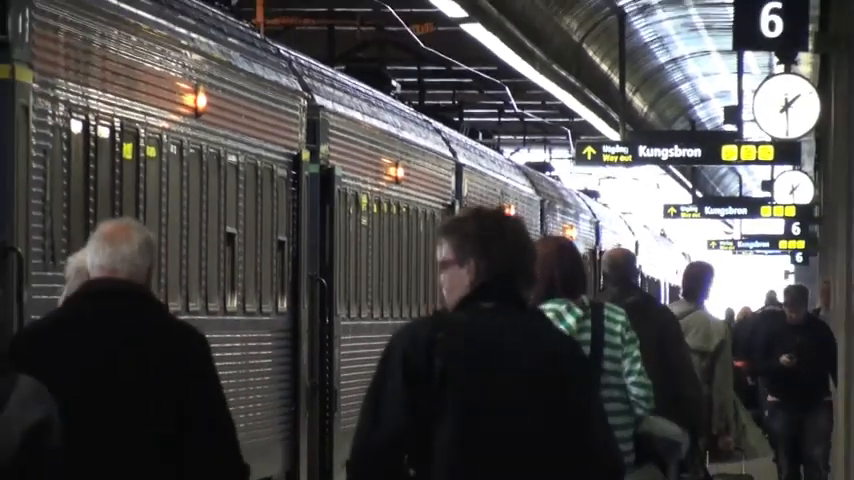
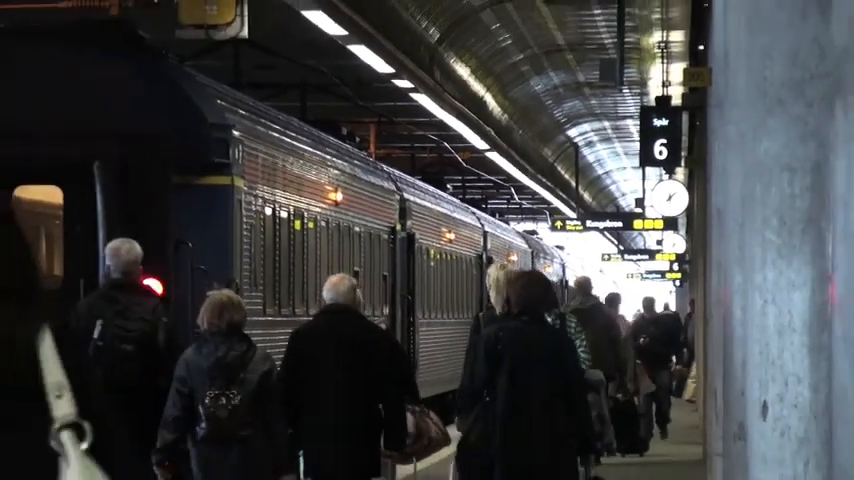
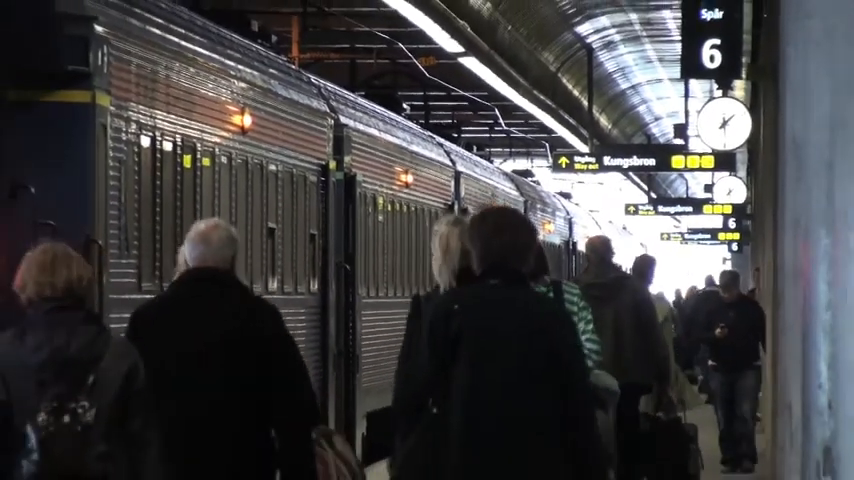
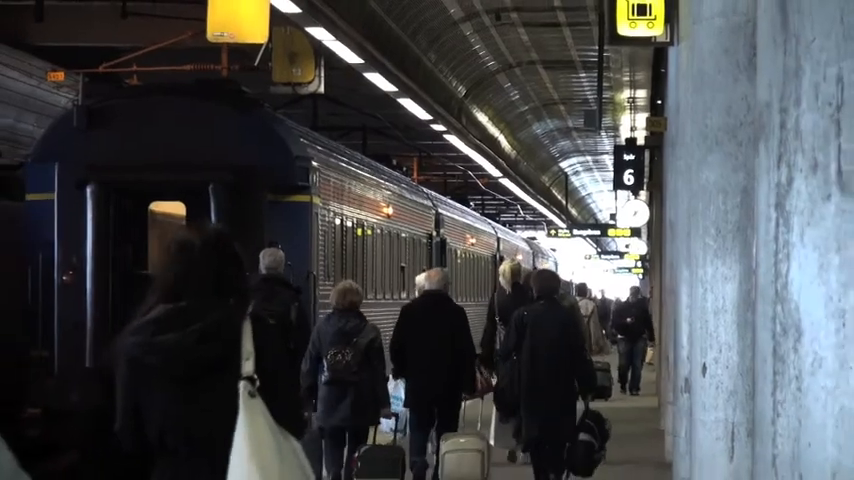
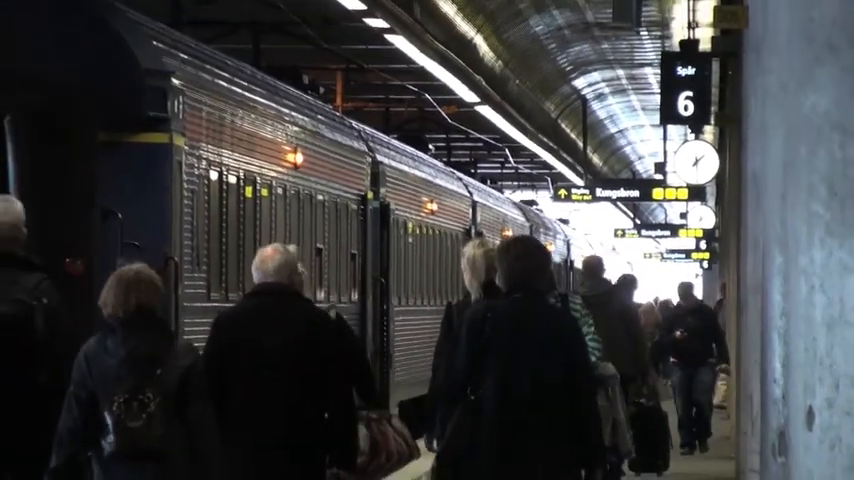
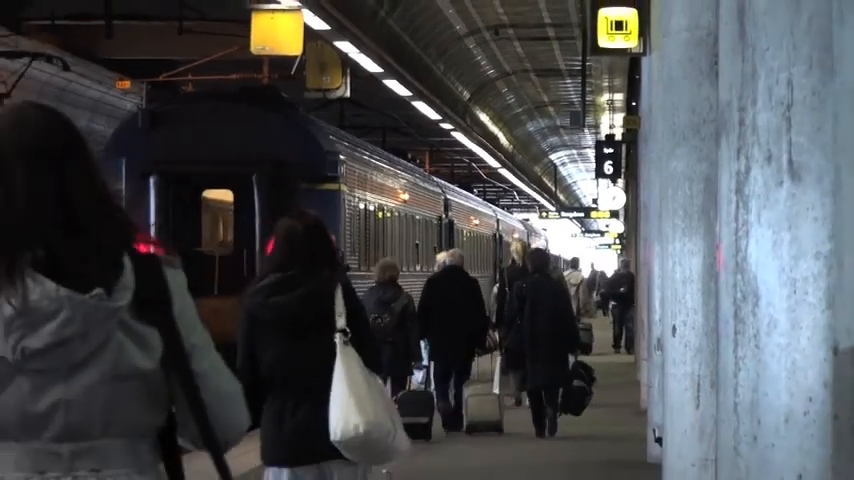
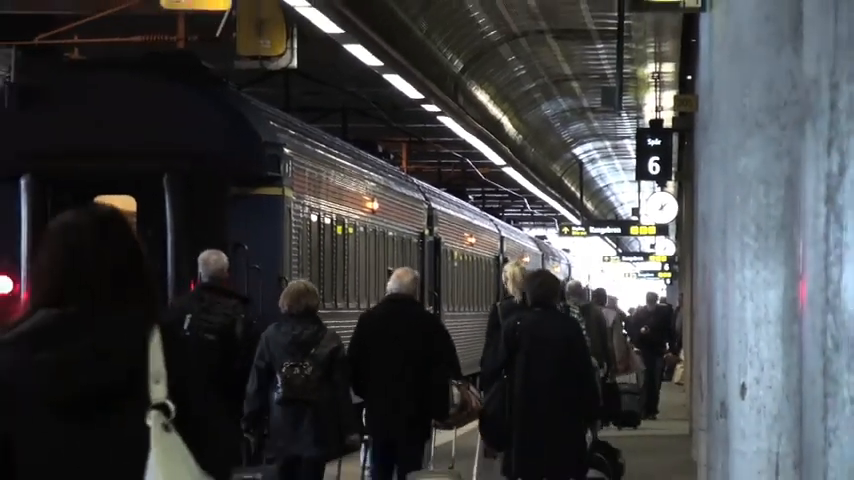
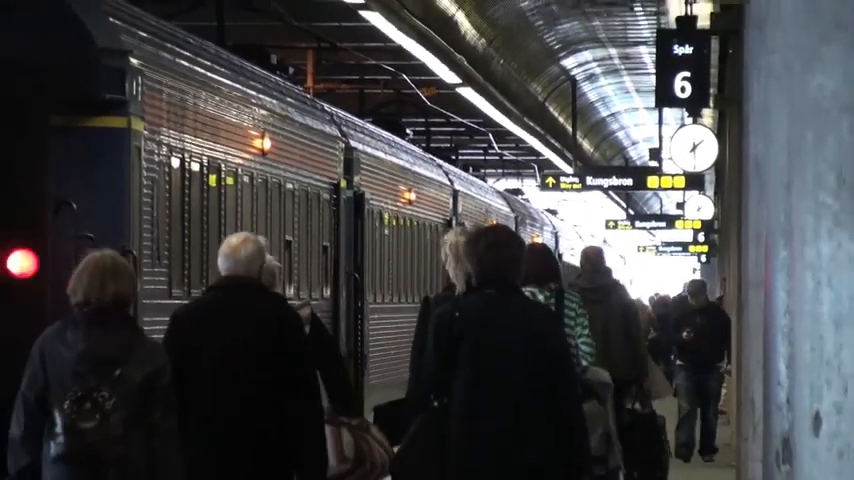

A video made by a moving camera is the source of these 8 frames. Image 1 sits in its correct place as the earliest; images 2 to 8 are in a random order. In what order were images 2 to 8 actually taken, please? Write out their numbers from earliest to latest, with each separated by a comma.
3, 8, 5, 2, 7, 4, 6
